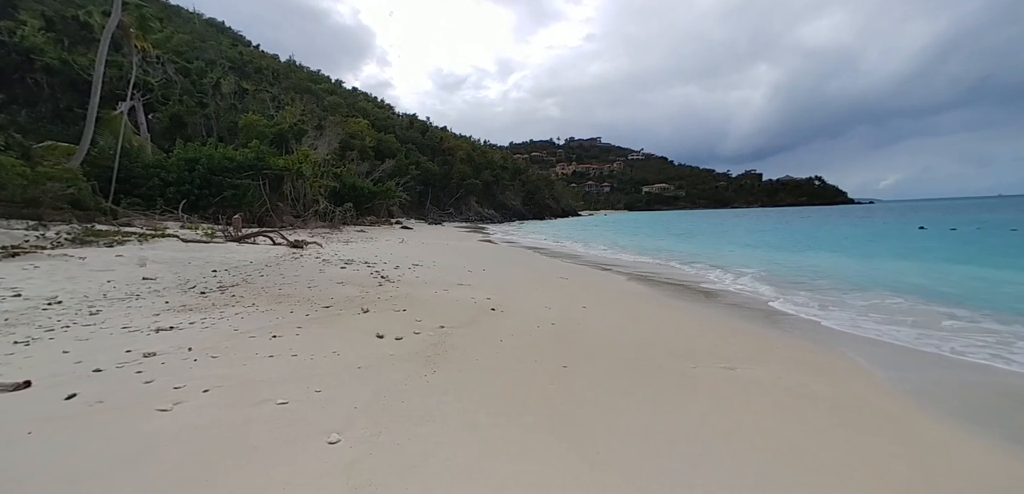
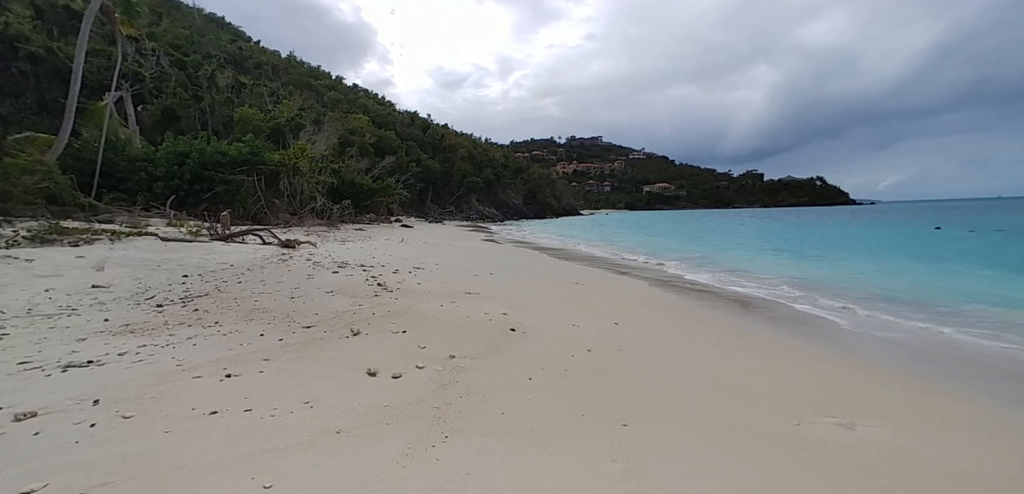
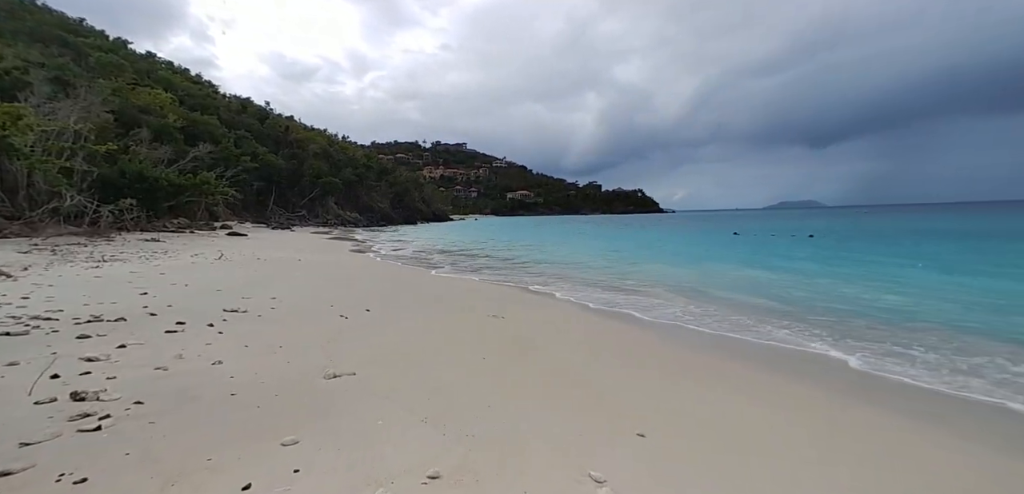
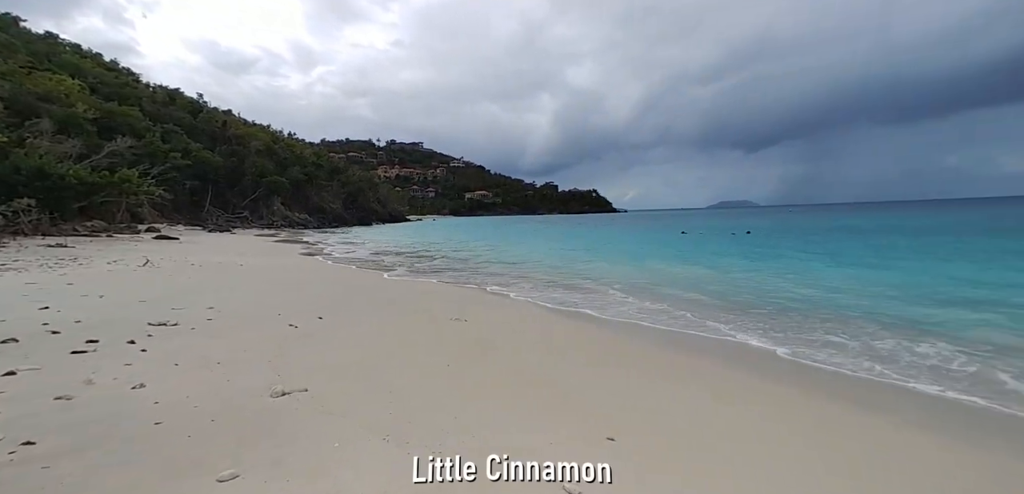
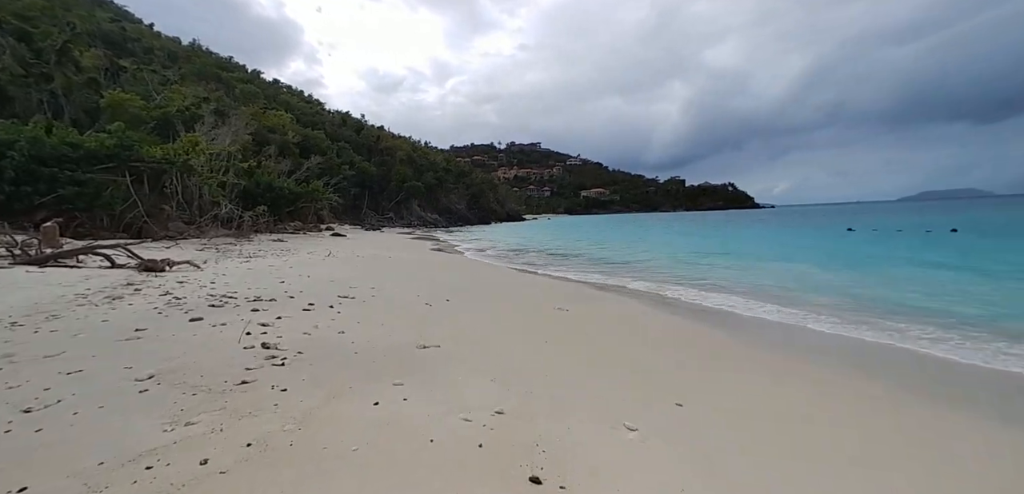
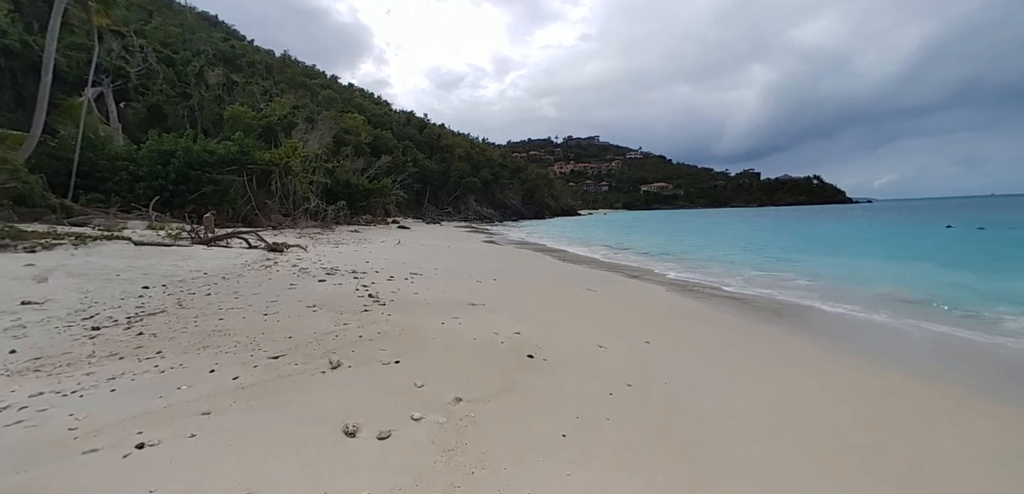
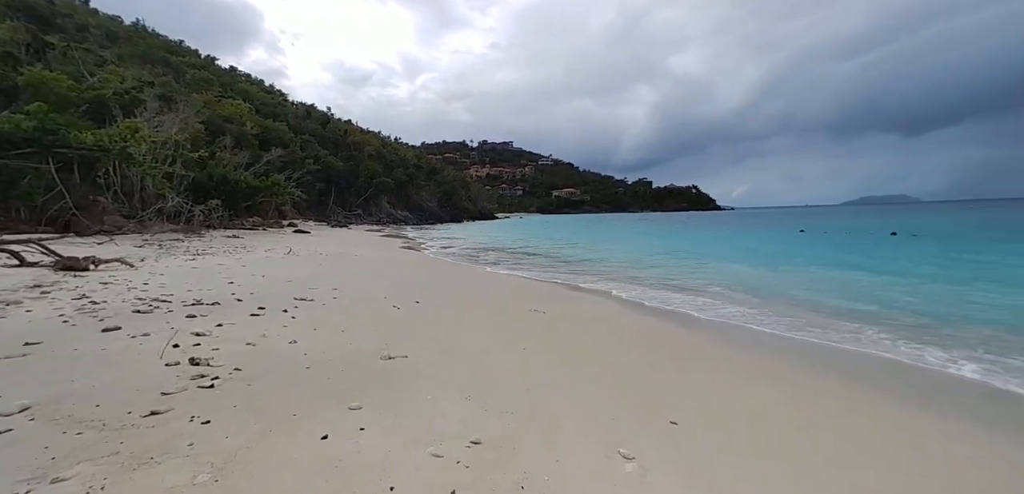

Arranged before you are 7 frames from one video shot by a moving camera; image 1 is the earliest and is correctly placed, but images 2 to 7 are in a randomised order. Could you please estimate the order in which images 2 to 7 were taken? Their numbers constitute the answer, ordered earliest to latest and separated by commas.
2, 6, 5, 7, 3, 4
